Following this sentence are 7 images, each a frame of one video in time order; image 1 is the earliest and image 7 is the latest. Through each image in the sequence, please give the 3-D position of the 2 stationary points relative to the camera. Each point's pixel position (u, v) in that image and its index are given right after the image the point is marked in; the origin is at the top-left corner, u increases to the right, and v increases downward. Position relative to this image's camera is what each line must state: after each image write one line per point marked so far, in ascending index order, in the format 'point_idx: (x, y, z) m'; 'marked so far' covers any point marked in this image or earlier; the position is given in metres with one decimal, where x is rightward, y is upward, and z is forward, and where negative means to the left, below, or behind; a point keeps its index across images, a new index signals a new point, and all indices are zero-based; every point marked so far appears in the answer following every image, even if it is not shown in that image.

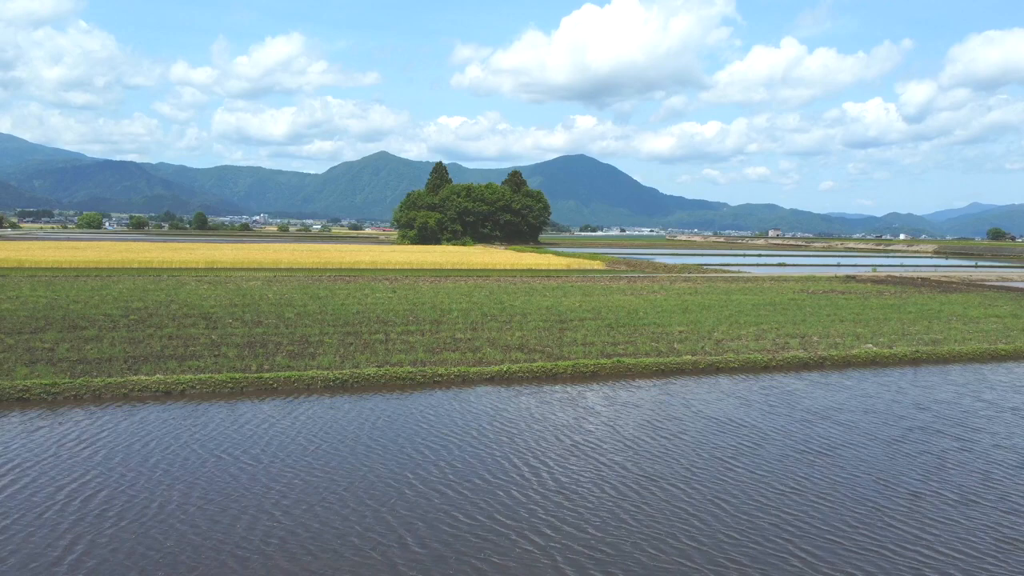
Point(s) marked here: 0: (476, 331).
0: (-1.1, -1.0, +19.0) m
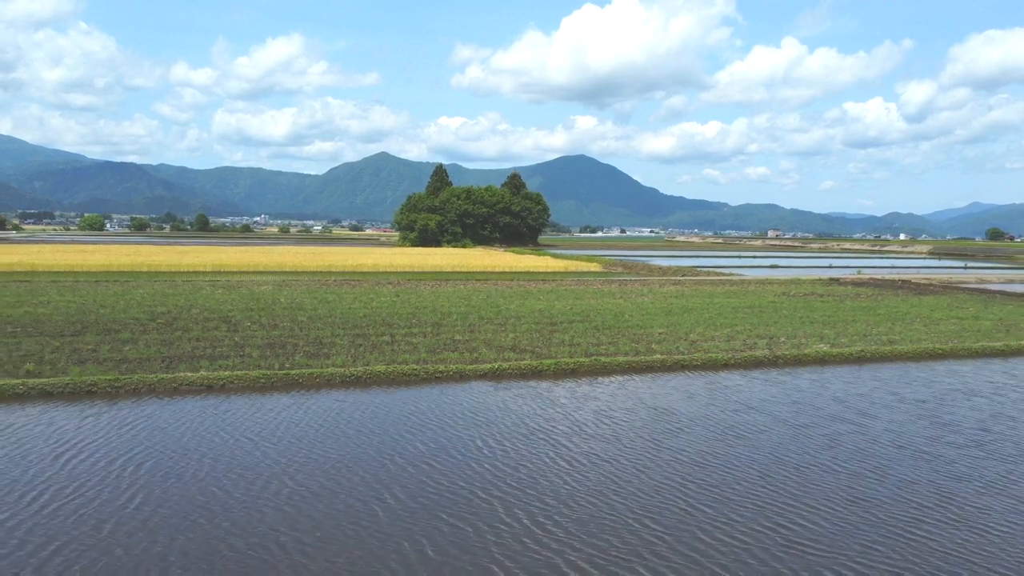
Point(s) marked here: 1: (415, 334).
0: (-1.2, -1.1, +19.9) m
1: (-2.6, -1.1, +19.7) m
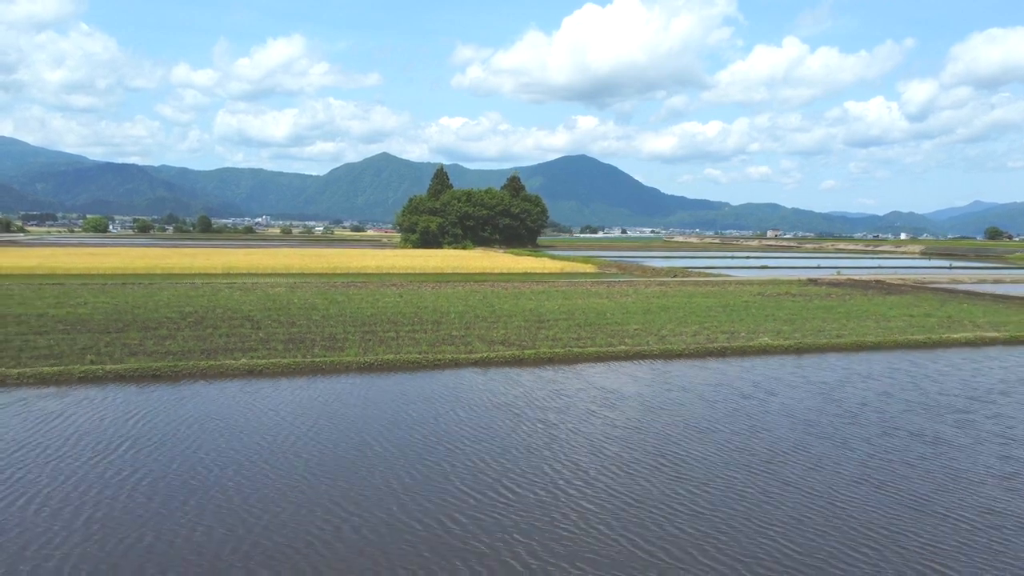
0: (-1.3, -1.1, +21.3) m
1: (-2.7, -1.1, +21.1) m
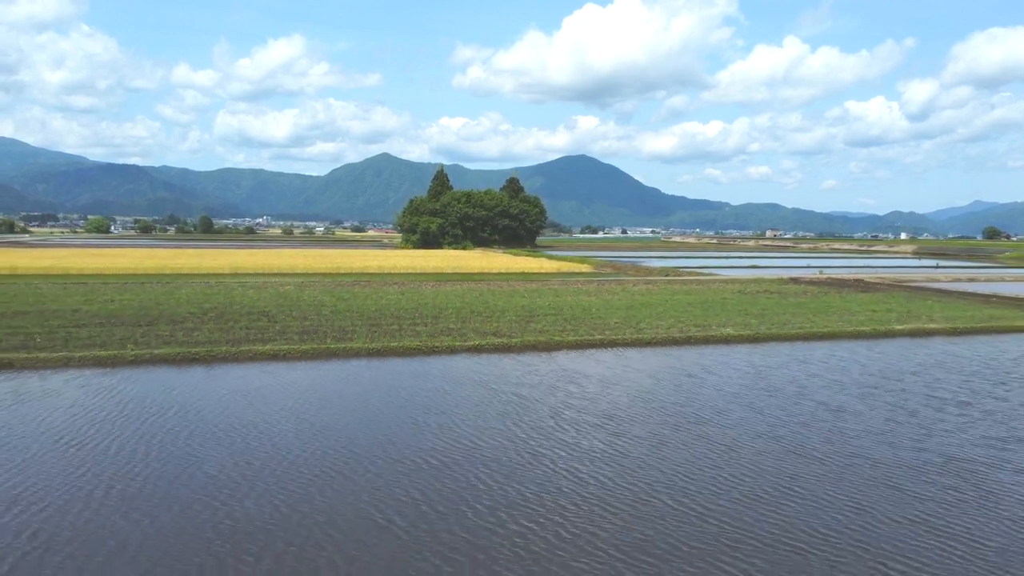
0: (-1.4, -1.0, +22.5) m
1: (-2.9, -1.1, +22.3) m
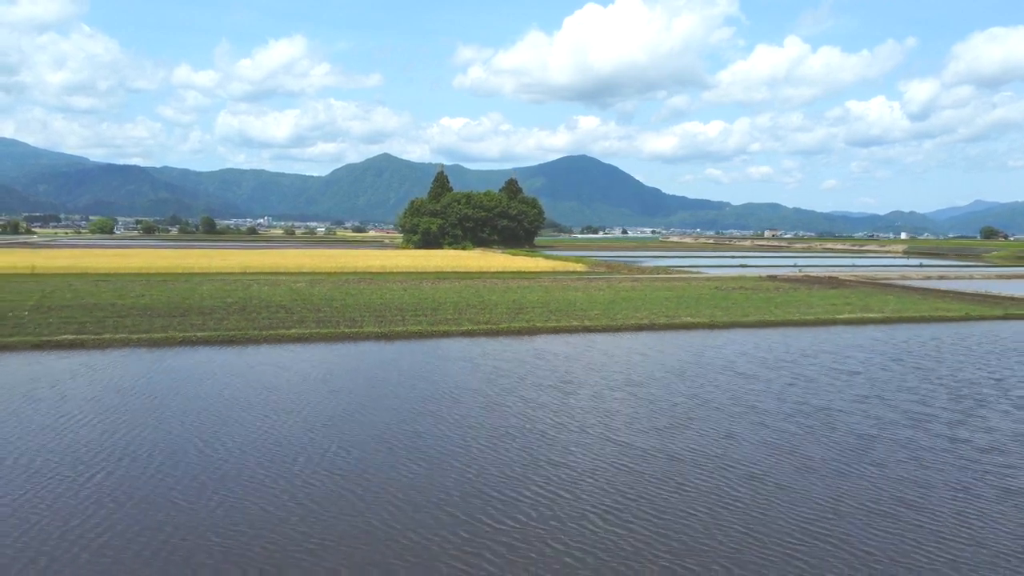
0: (-1.6, -1.0, +24.2) m
1: (-3.1, -1.0, +23.9) m
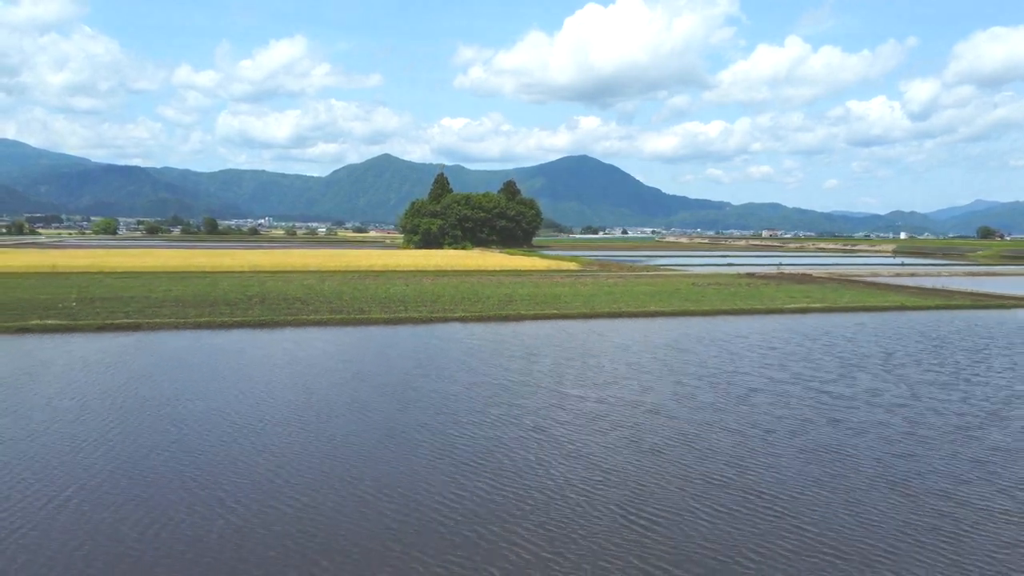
0: (-1.9, -0.8, +26.1) m
1: (-3.3, -0.8, +25.9) m
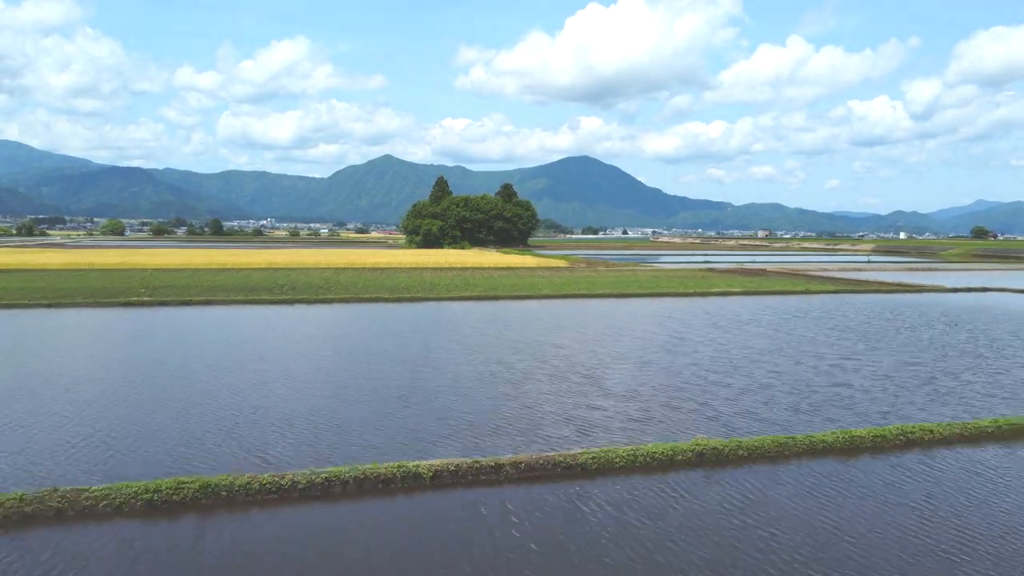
0: (-2.3, -0.5, +30.0) m
1: (-3.8, -0.6, +29.7) m
